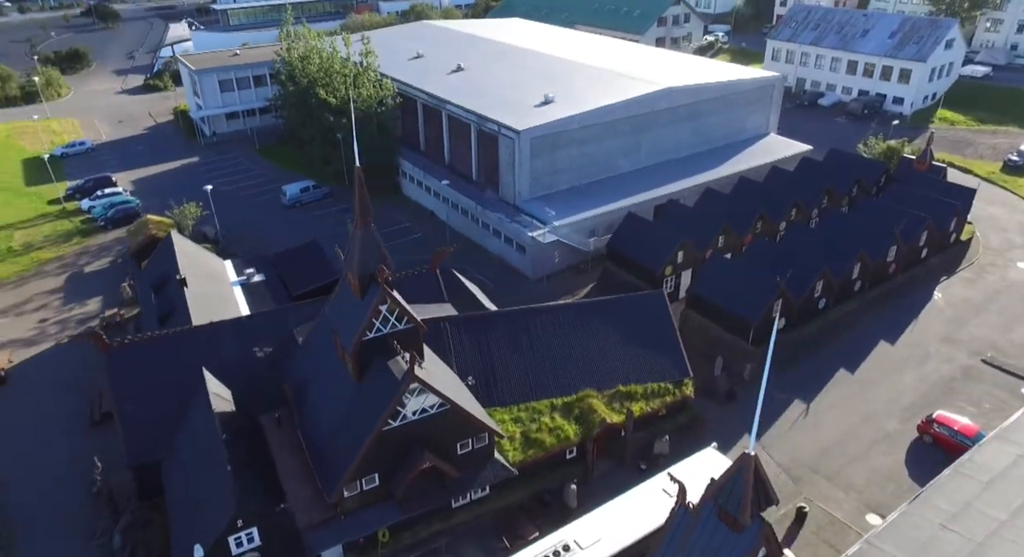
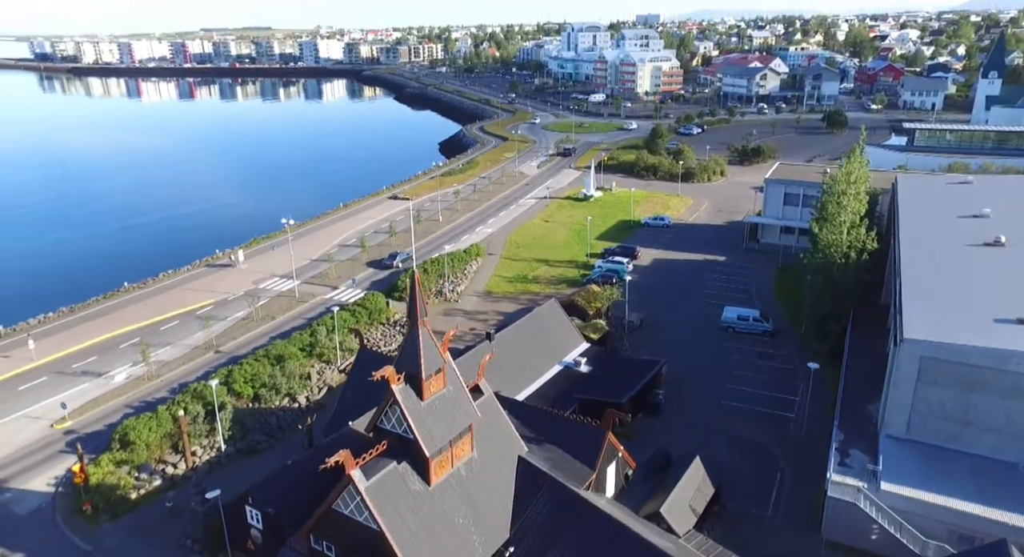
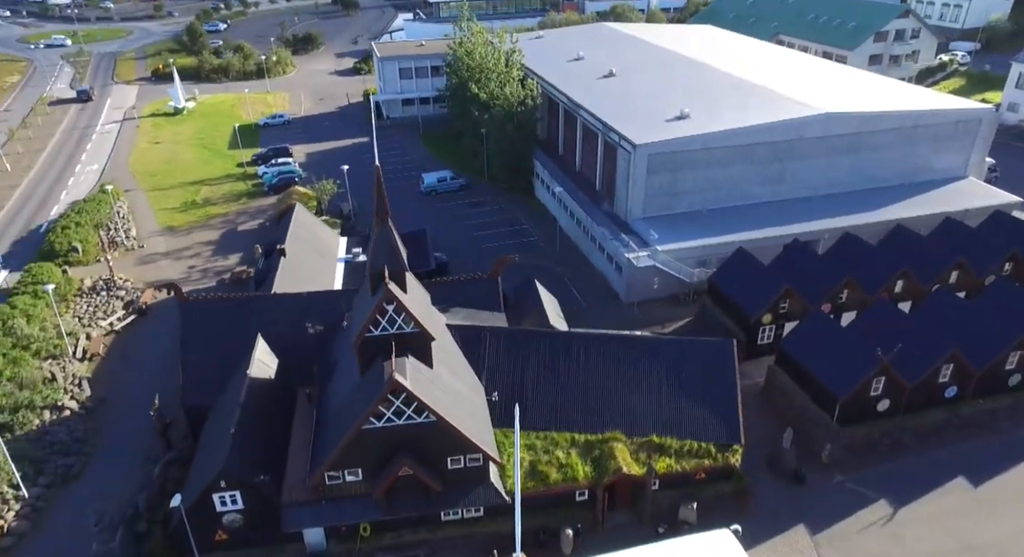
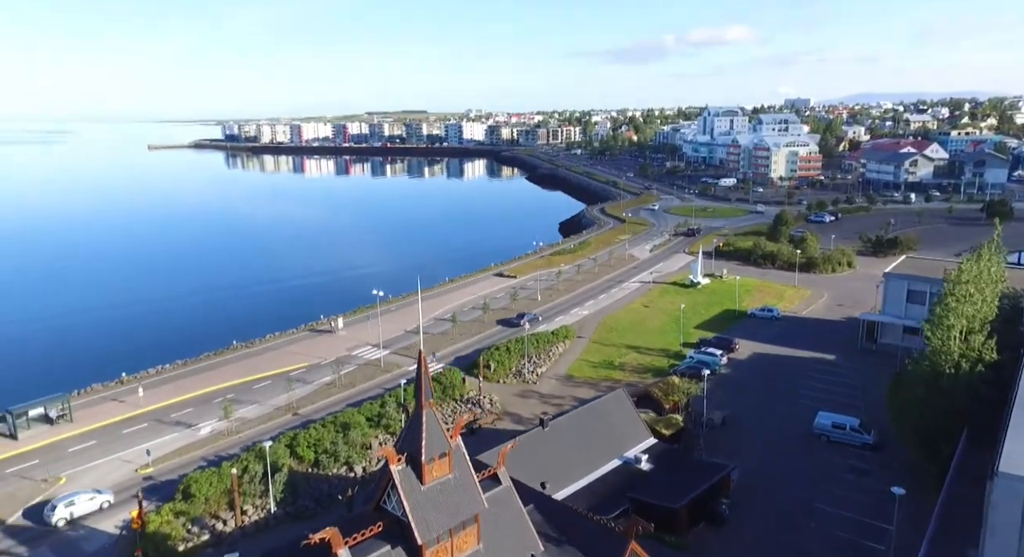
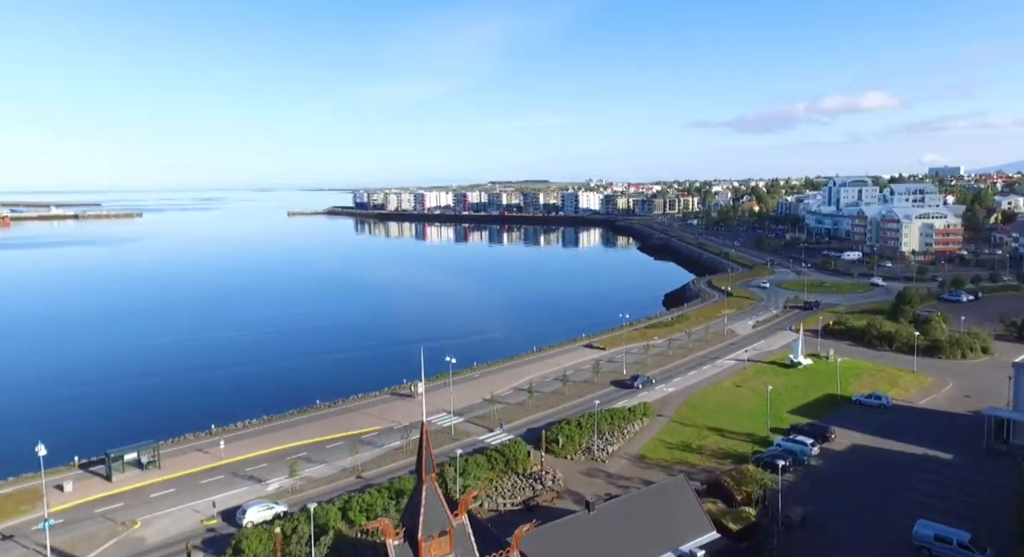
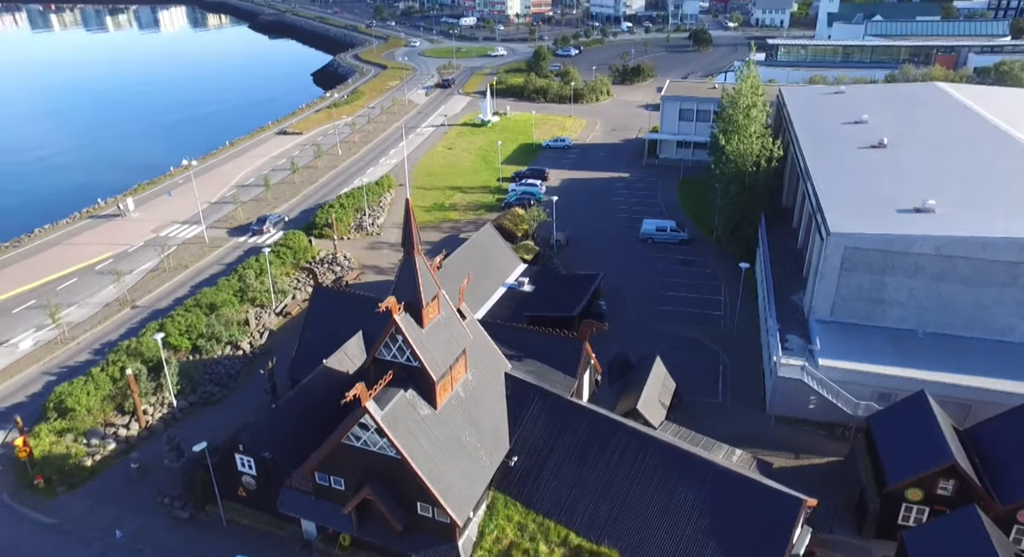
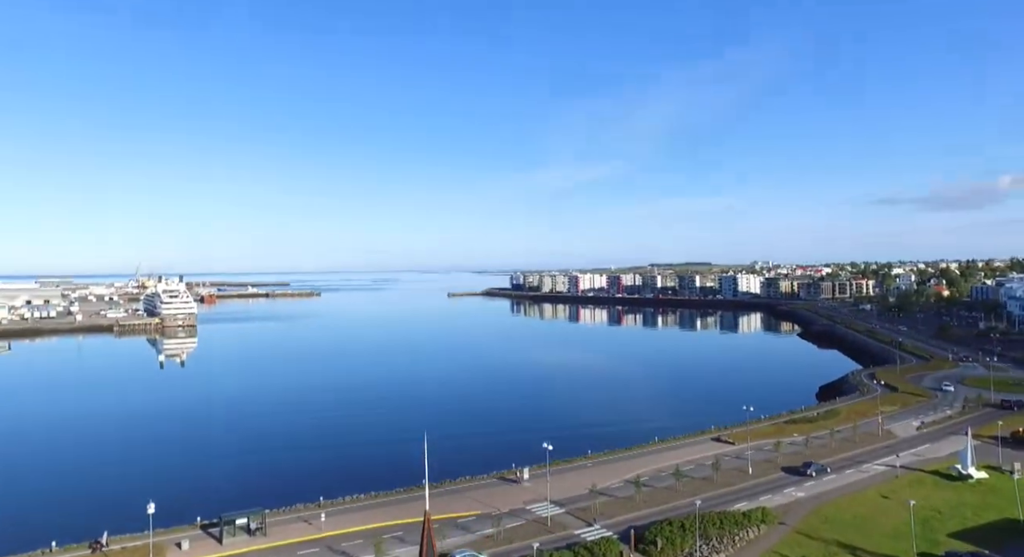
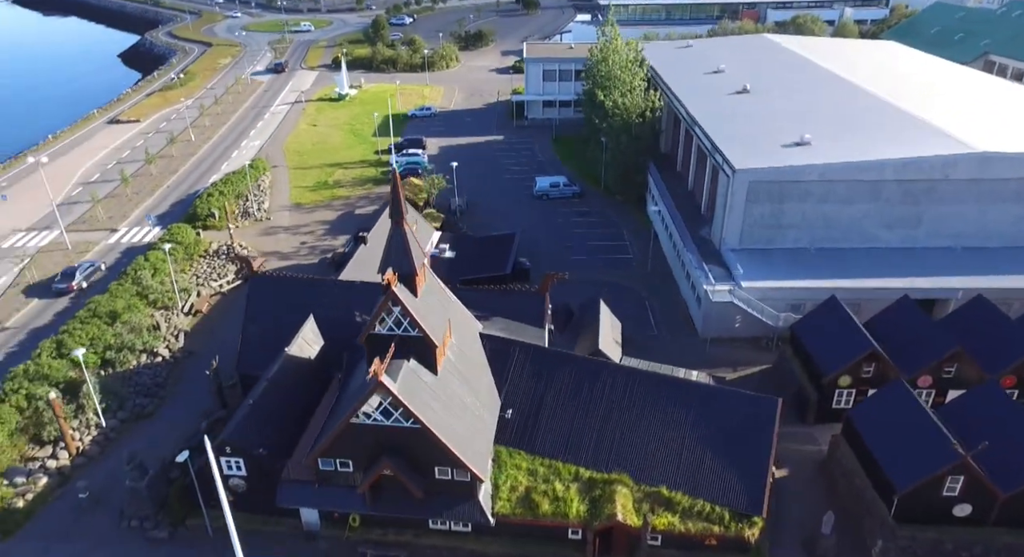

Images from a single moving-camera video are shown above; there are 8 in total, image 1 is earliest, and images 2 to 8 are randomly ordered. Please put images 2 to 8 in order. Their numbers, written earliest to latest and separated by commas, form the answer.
3, 8, 6, 2, 4, 5, 7
